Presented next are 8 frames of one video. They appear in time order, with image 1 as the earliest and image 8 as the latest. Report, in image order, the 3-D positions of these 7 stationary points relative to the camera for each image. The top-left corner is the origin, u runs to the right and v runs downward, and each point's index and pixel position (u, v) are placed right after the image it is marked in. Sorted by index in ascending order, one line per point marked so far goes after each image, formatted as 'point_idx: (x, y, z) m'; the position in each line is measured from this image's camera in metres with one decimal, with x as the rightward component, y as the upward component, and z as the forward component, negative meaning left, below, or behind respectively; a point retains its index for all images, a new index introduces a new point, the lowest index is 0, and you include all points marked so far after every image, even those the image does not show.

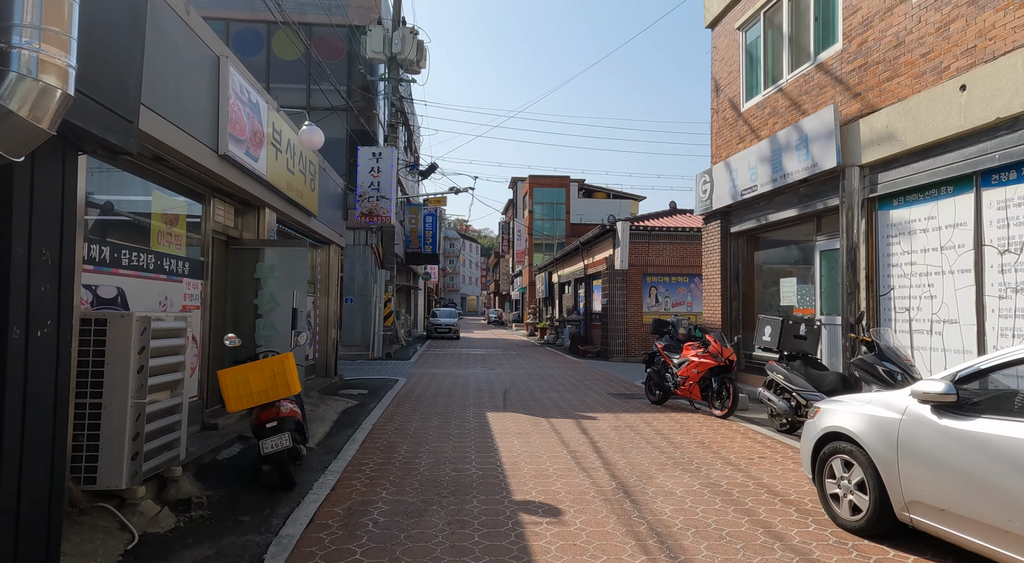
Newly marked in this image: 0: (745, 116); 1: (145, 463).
0: (+4.3, +3.0, +11.3) m
1: (-2.6, -1.3, +4.3) m
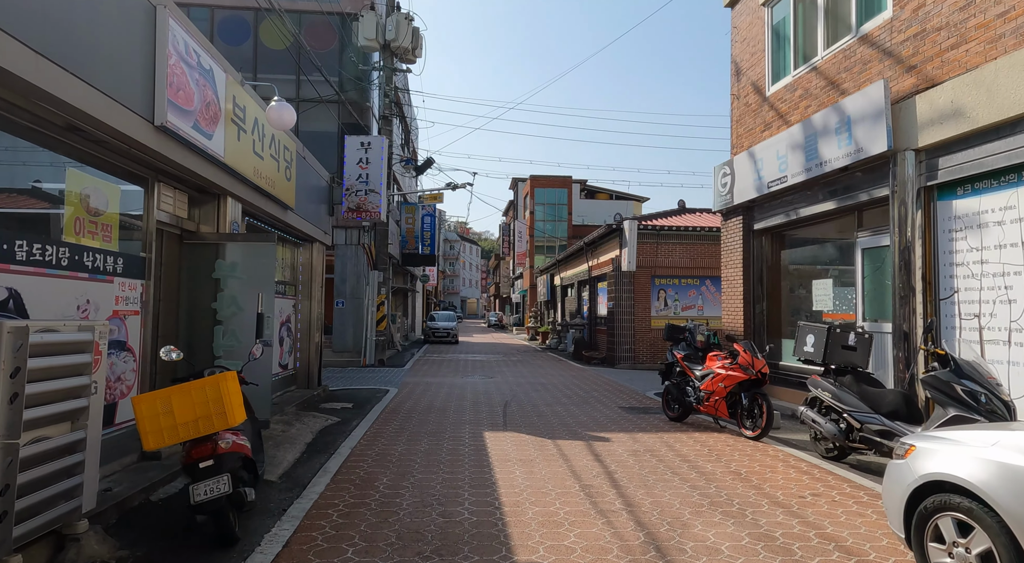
0: (+4.3, +3.0, +10.2) m
1: (-2.6, -1.3, +3.2) m
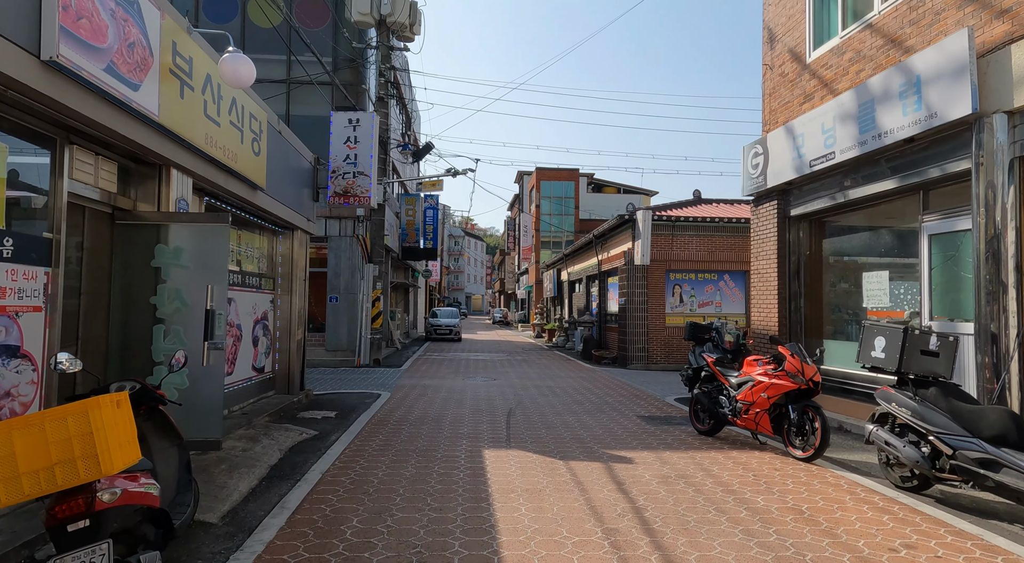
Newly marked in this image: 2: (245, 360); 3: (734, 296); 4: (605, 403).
0: (+4.4, +3.1, +8.9) m
1: (-2.6, -1.2, +2.0) m
2: (-3.7, -1.1, +8.6) m
3: (+6.7, -0.5, +18.5) m
4: (+1.6, -2.1, +10.6) m
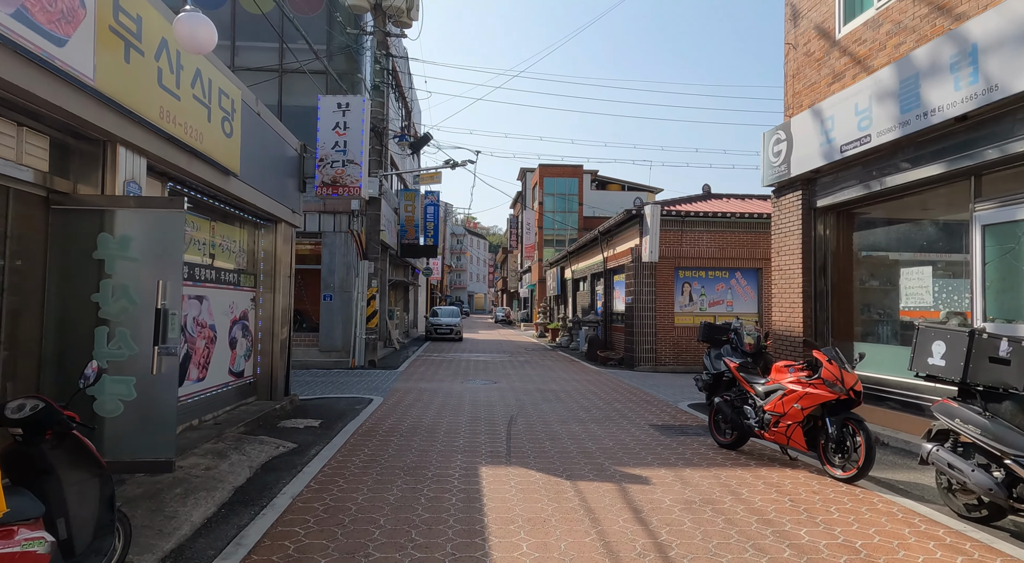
0: (+4.4, +3.2, +8.1) m
1: (-2.6, -1.2, +1.3) m
2: (-3.7, -1.1, +7.8) m
3: (+6.8, -0.4, +17.7) m
4: (+1.6, -2.1, +9.9) m
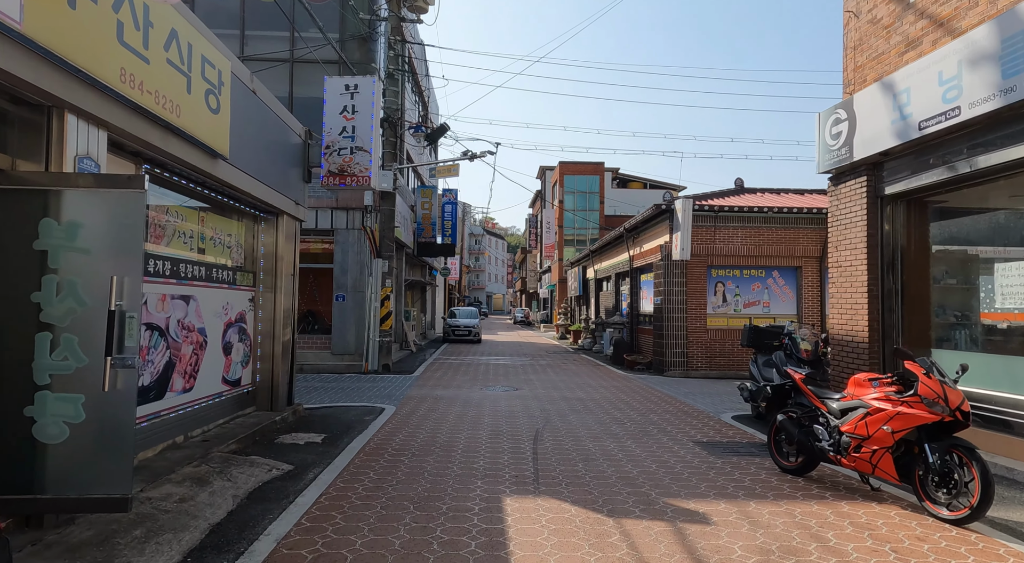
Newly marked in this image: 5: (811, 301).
0: (+4.7, +3.2, +7.1) m
1: (-2.5, -1.1, +0.4) m
2: (-3.4, -1.0, +7.0) m
3: (+7.4, -0.4, +16.6) m
4: (+2.0, -2.0, +8.9) m
5: (+8.0, -0.5, +16.4) m
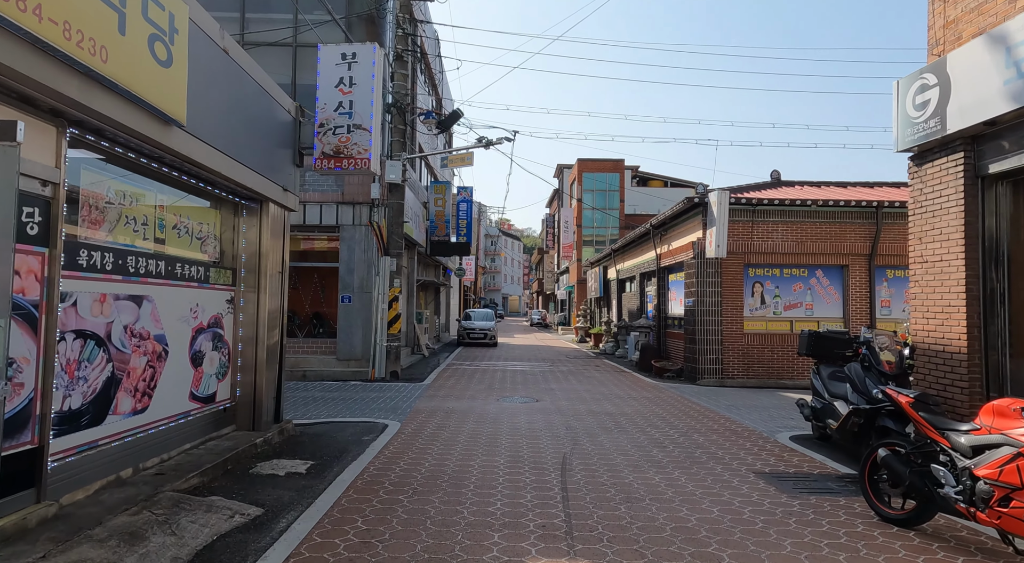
0: (+4.9, +3.2, +5.7) m
1: (-2.4, -1.1, -0.8) m
2: (-3.2, -1.0, +5.8) m
3: (+7.8, -0.4, +15.1) m
4: (+2.3, -2.0, +7.6) m
5: (+8.5, -0.5, +15.0) m
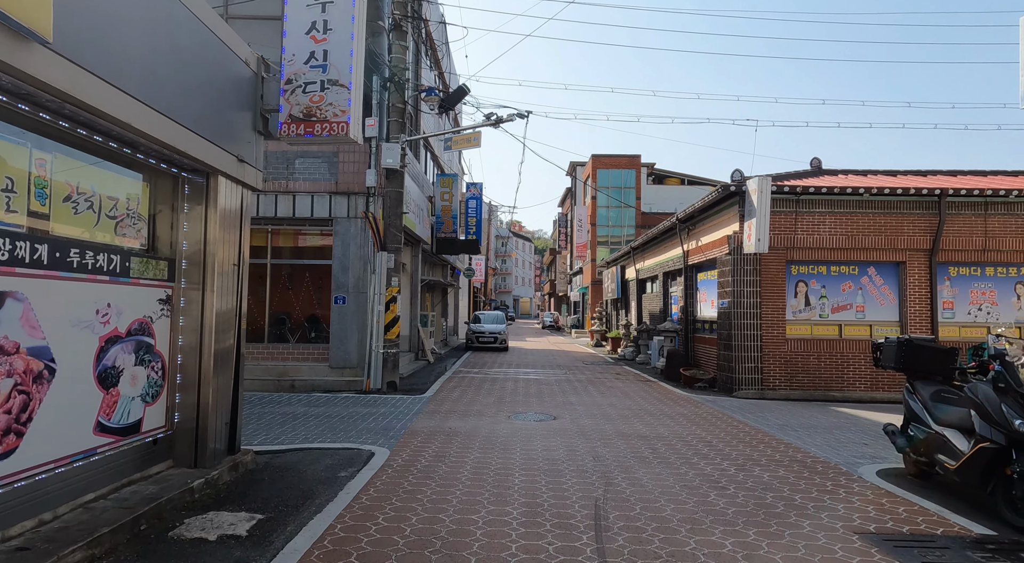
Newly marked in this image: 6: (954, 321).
0: (+5.0, +3.3, +4.0) m
1: (-2.4, -1.0, -2.3) m
2: (-3.1, -1.0, +4.3) m
3: (+8.1, -0.4, +13.4) m
4: (+2.4, -2.0, +5.9) m
5: (+8.7, -0.5, +13.2) m
6: (+9.6, -0.8, +13.3) m
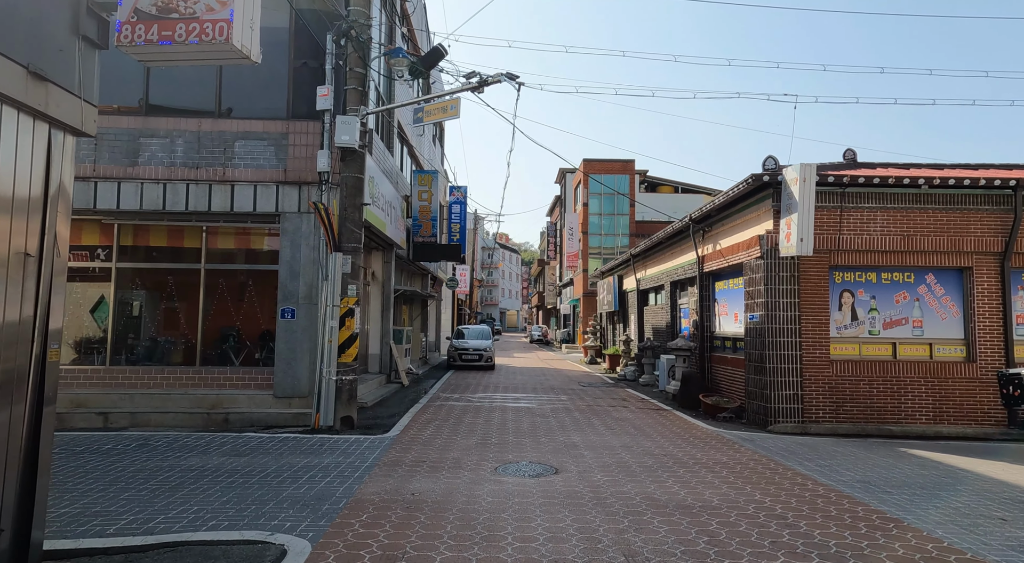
0: (+5.0, +3.3, +1.8) m
1: (-2.3, -0.8, -4.8) m
2: (-3.1, -0.9, +1.7) m
3: (+7.9, -0.5, +11.1) m
4: (+2.4, -2.0, +3.5) m
5: (+8.5, -0.7, +10.9) m
6: (+9.4, -1.0, +11.0) m
